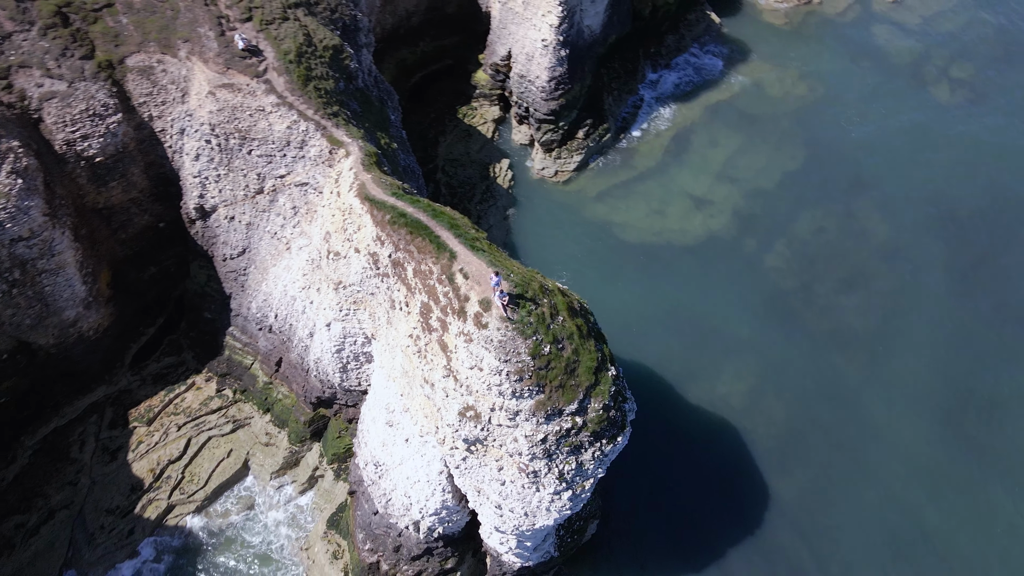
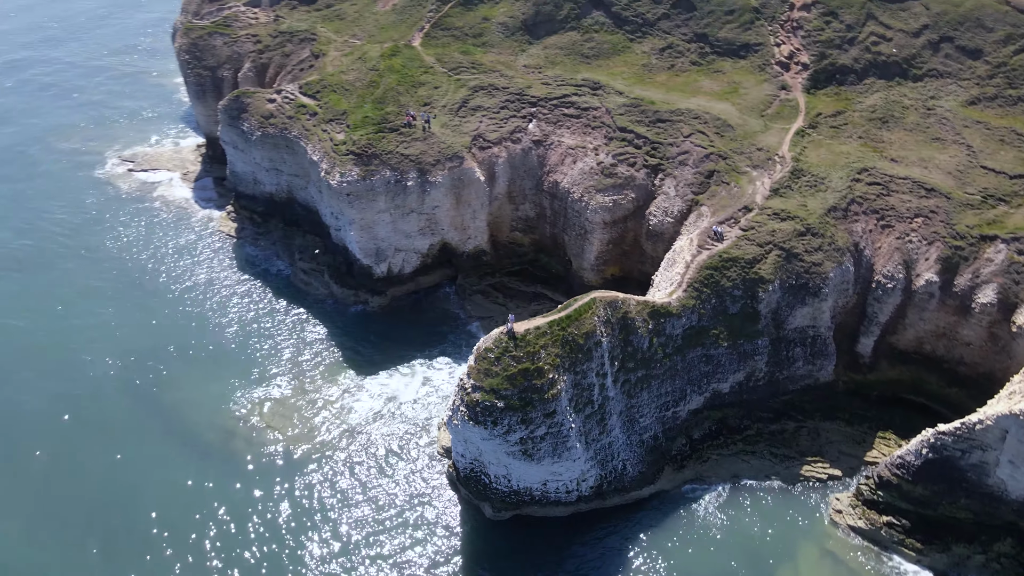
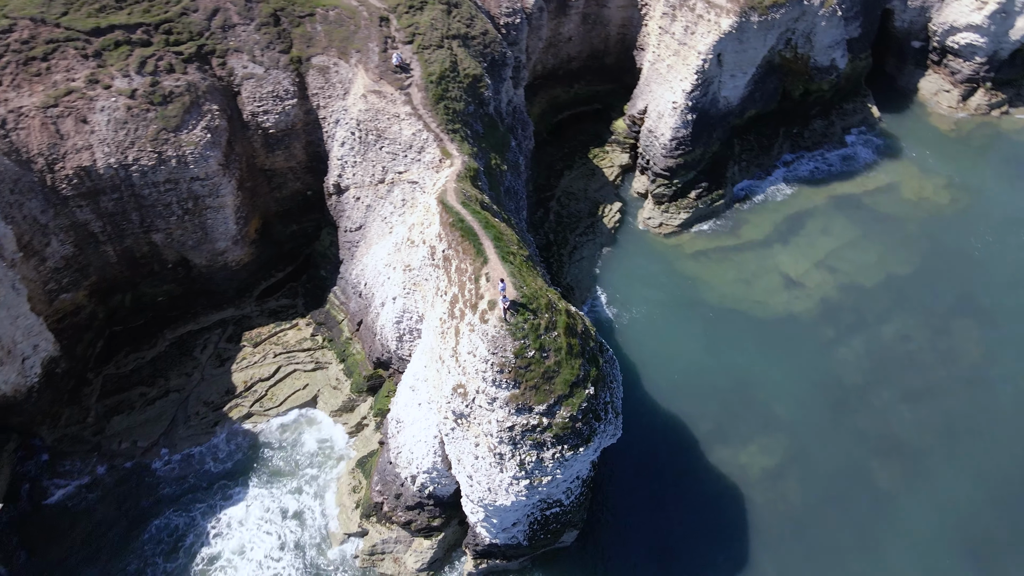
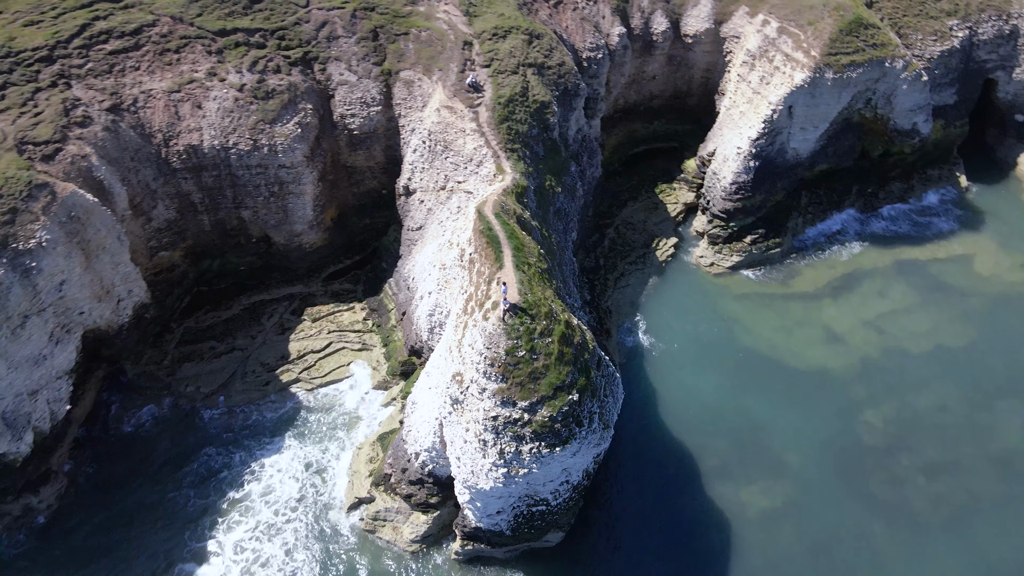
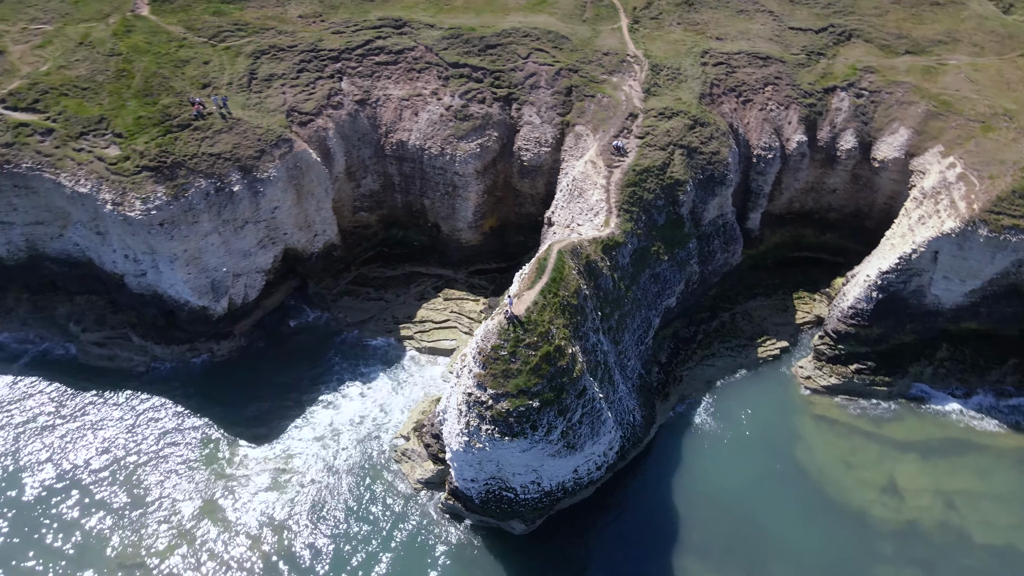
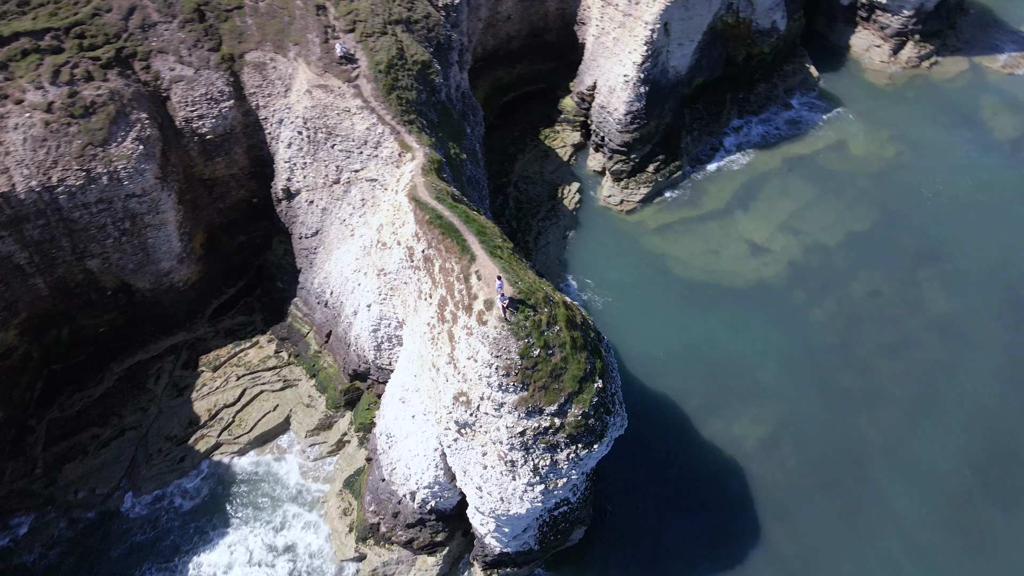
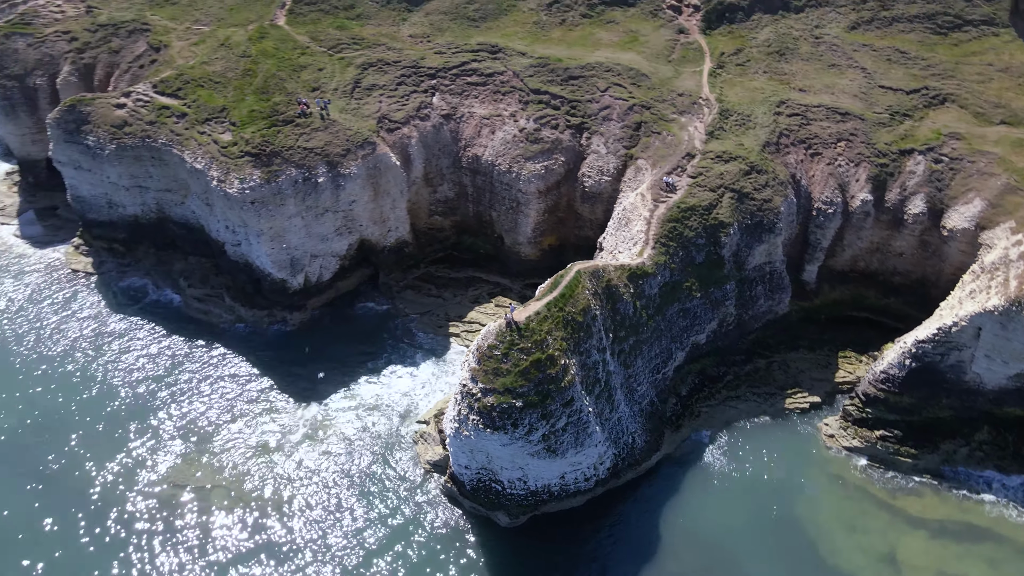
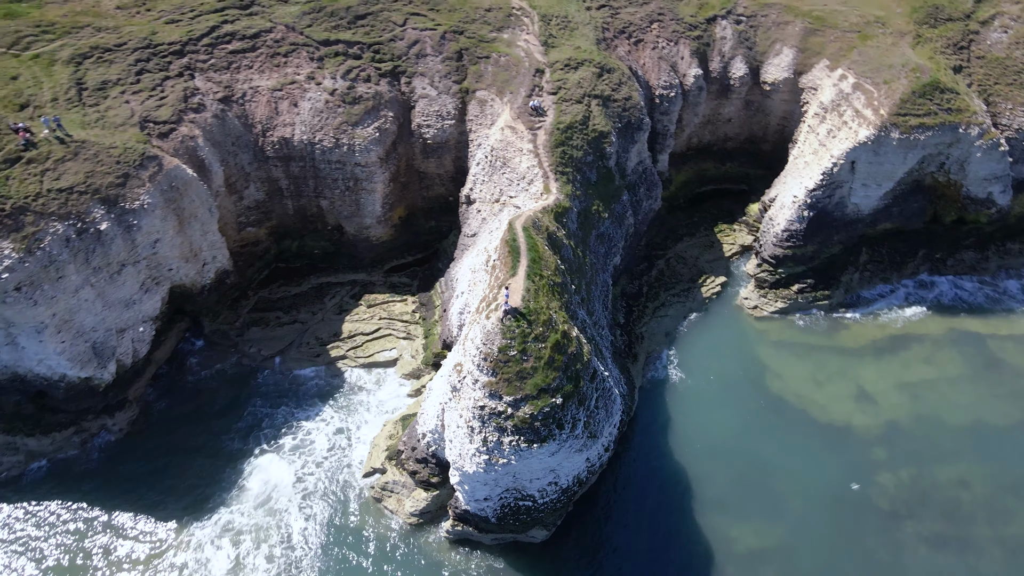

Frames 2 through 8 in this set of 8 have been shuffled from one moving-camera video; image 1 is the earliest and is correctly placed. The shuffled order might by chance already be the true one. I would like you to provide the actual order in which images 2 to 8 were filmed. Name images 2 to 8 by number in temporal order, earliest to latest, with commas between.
6, 3, 4, 8, 5, 7, 2
